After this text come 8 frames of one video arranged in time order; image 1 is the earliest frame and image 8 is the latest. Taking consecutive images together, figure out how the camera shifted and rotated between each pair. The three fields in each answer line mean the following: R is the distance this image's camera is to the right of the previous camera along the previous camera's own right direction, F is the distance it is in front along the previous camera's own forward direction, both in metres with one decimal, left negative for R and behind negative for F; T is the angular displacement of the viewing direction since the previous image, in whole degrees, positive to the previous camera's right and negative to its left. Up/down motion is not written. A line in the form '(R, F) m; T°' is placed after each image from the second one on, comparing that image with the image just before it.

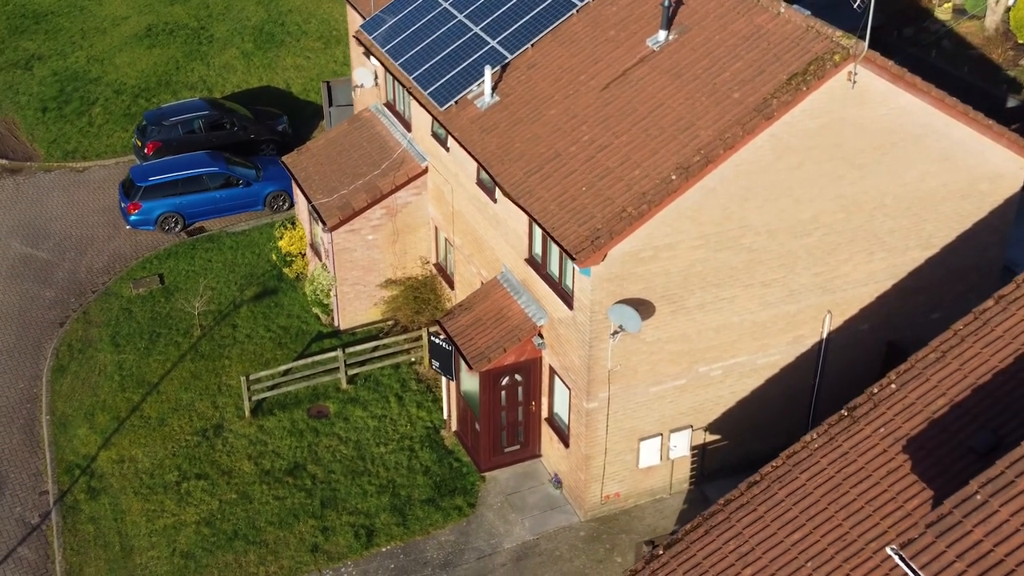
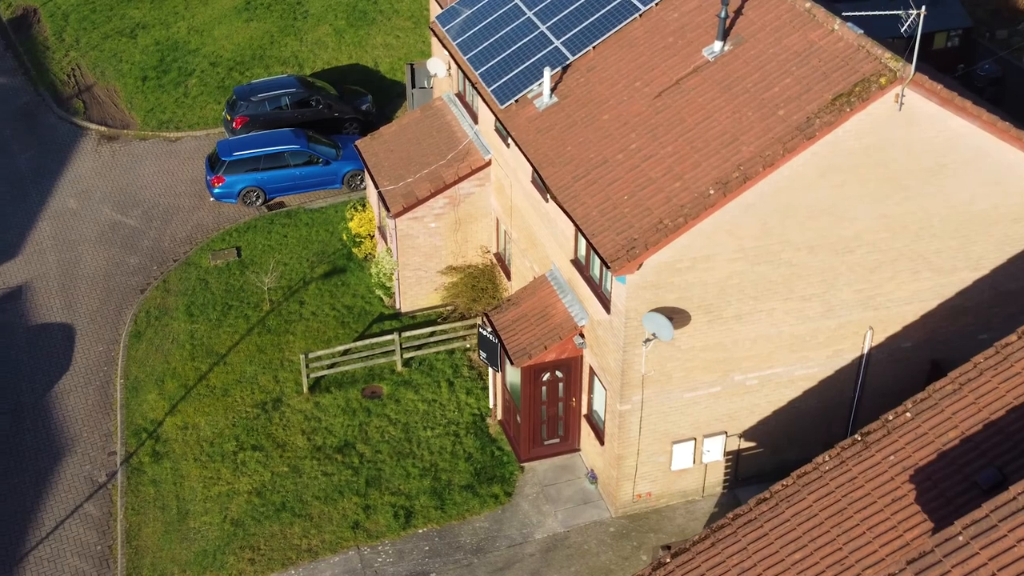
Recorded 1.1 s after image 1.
(+0.9, -0.5) m; -5°
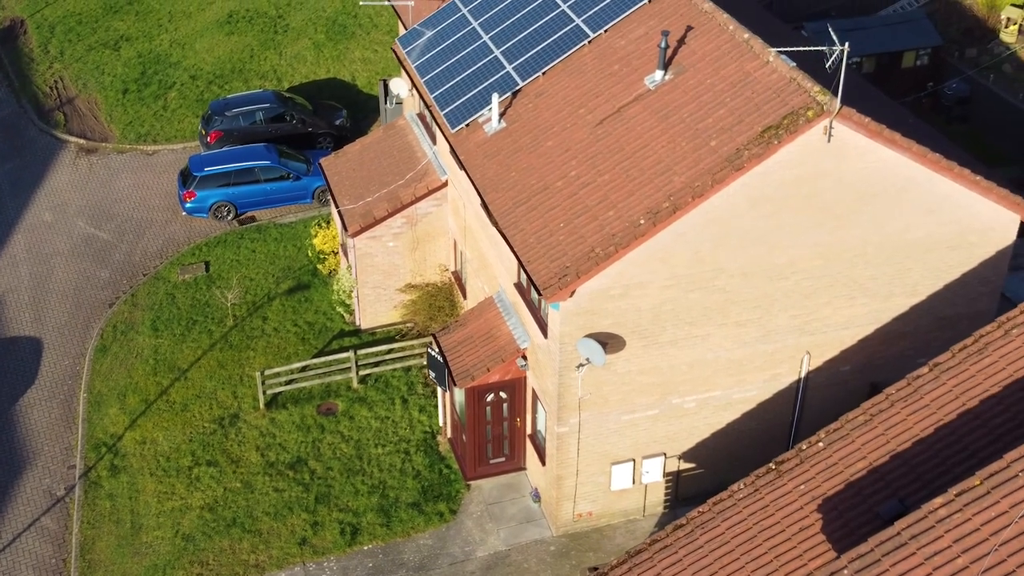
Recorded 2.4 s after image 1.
(+1.1, -0.4) m; -1°
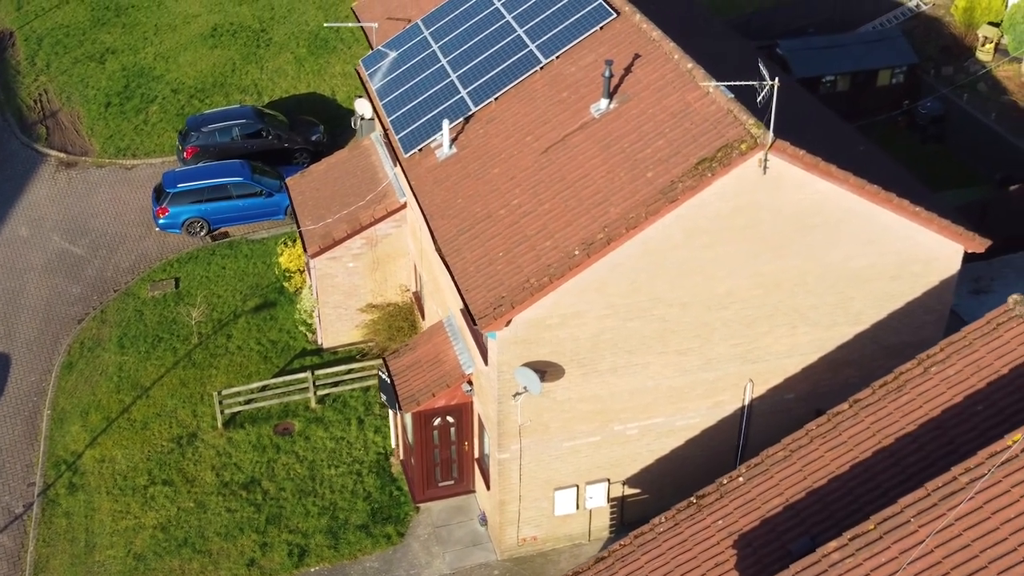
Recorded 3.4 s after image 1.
(+1.1, -0.1) m; -1°
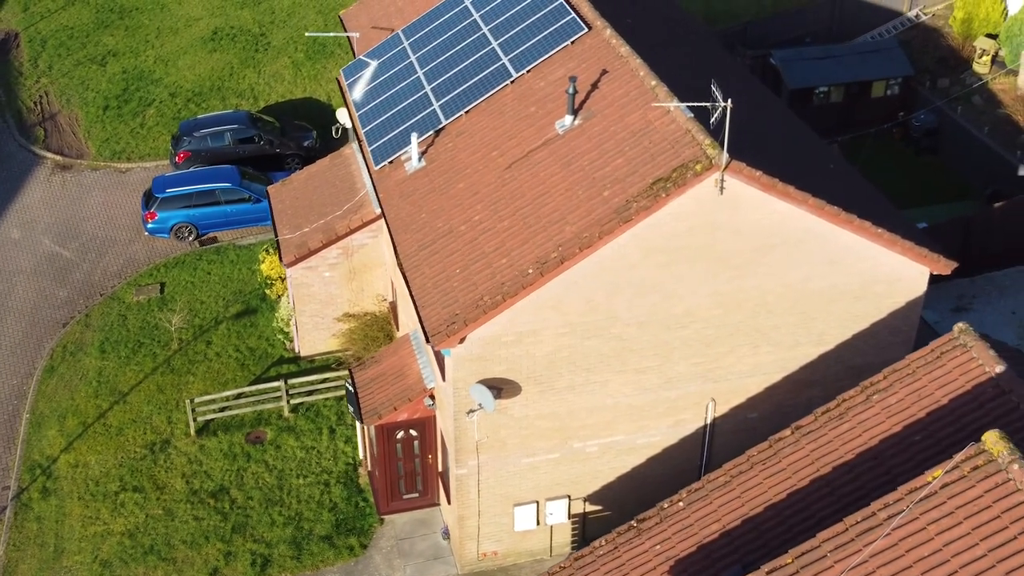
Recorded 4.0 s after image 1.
(+1.0, 0.0) m; -1°
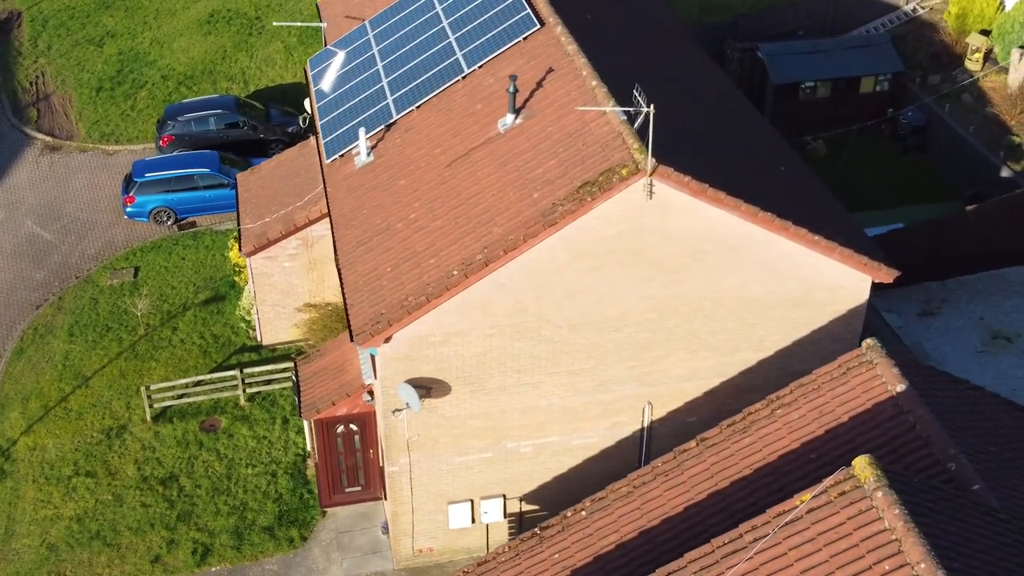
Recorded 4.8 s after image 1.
(+1.6, +0.1) m; -2°
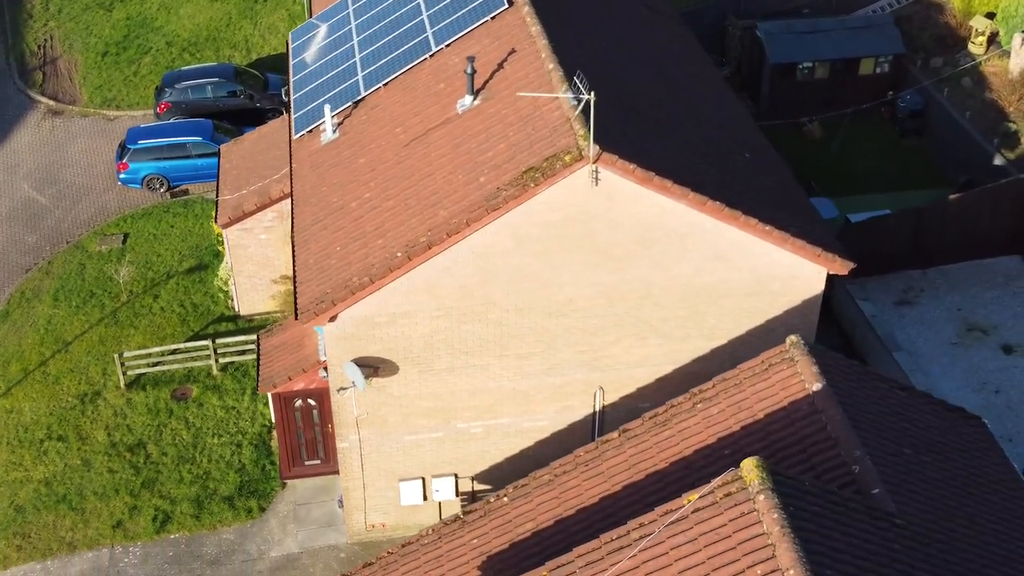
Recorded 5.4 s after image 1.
(+1.4, 0.0) m; -2°
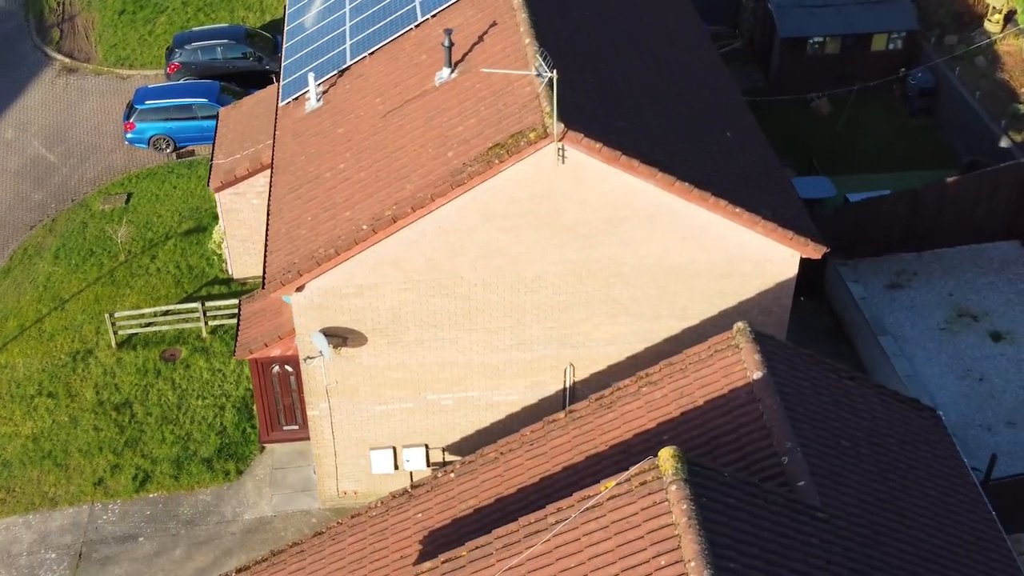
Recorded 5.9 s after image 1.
(+1.1, 0.0) m; -2°
